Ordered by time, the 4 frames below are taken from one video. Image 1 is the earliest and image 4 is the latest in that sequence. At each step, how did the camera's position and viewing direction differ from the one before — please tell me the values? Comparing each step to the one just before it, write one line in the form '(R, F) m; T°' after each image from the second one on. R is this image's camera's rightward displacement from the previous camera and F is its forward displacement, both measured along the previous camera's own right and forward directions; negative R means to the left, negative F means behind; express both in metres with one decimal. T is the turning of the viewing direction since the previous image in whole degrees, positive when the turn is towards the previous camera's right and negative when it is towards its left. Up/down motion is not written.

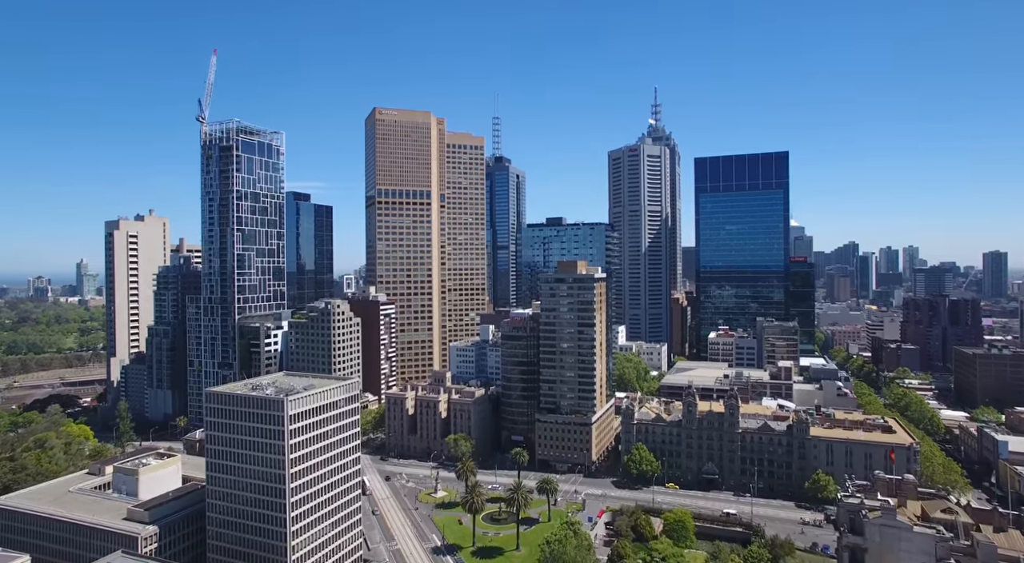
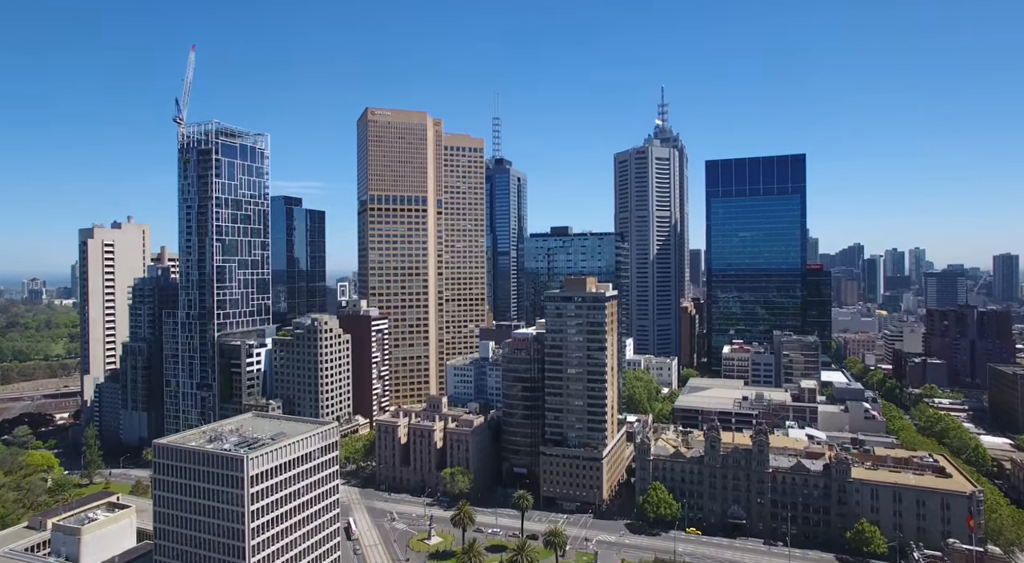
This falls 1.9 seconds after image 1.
(-0.4, +12.6) m; 0°
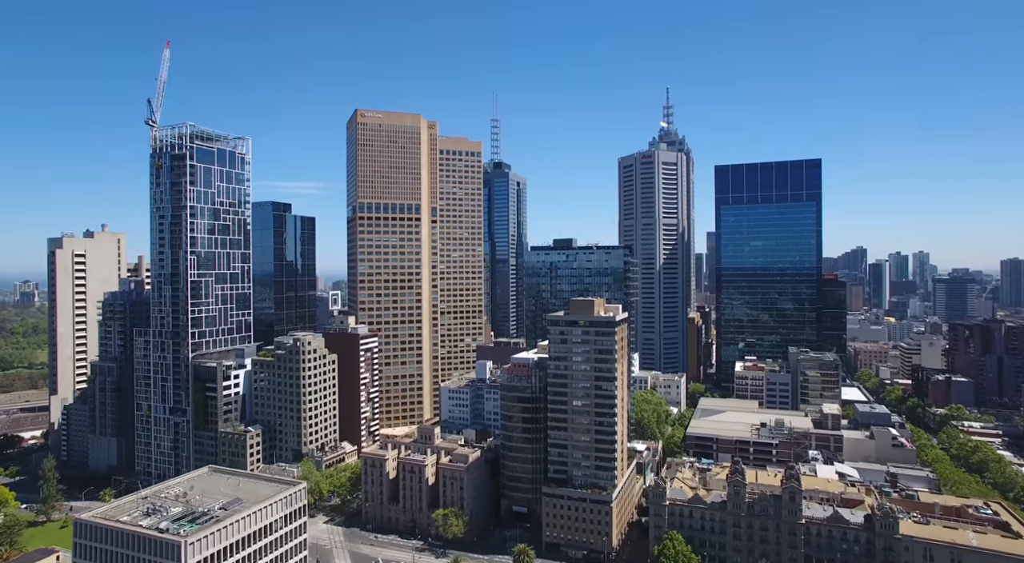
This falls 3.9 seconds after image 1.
(-0.1, +12.0) m; 0°
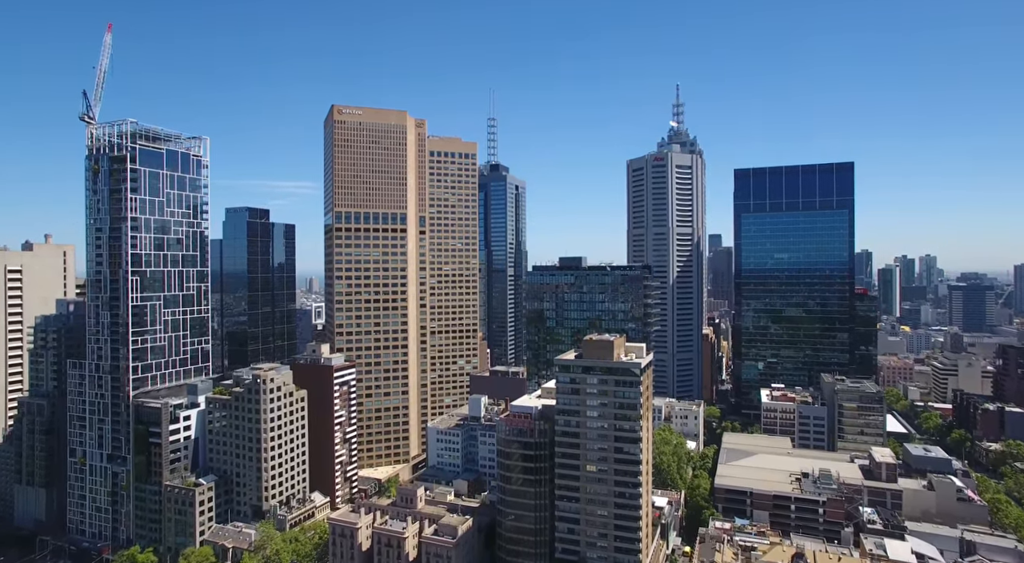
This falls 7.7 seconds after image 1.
(-0.3, +21.6) m; 0°
